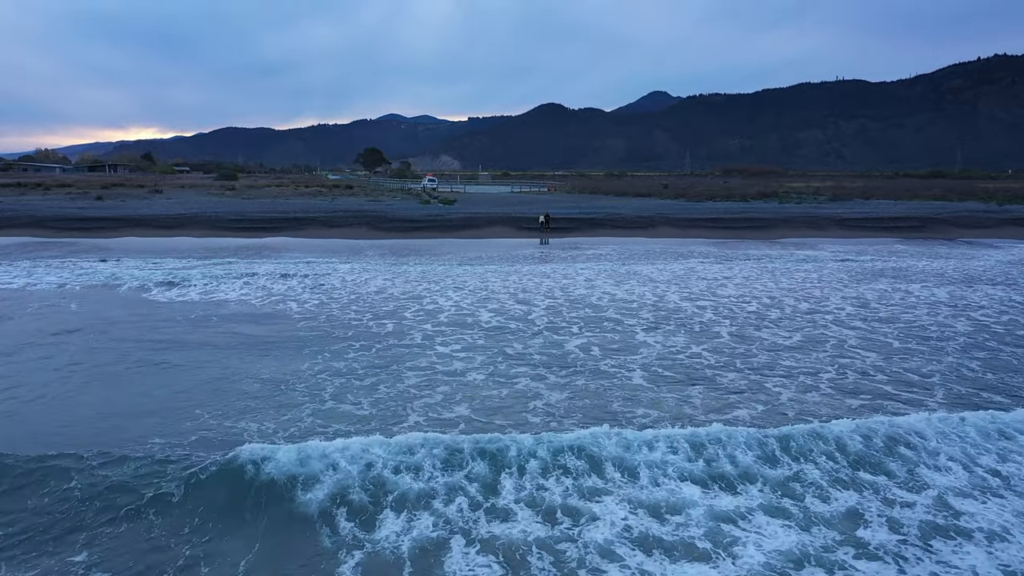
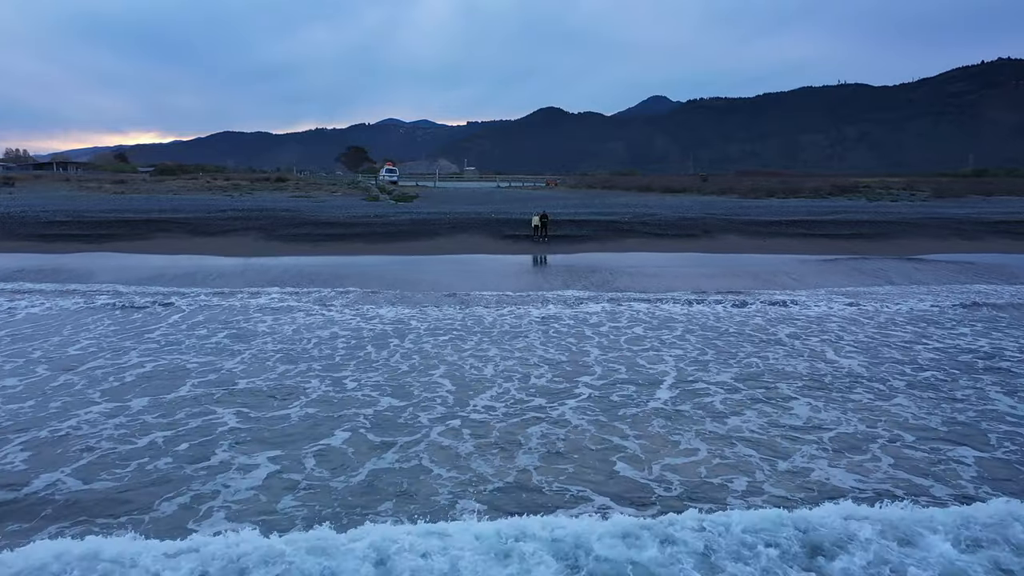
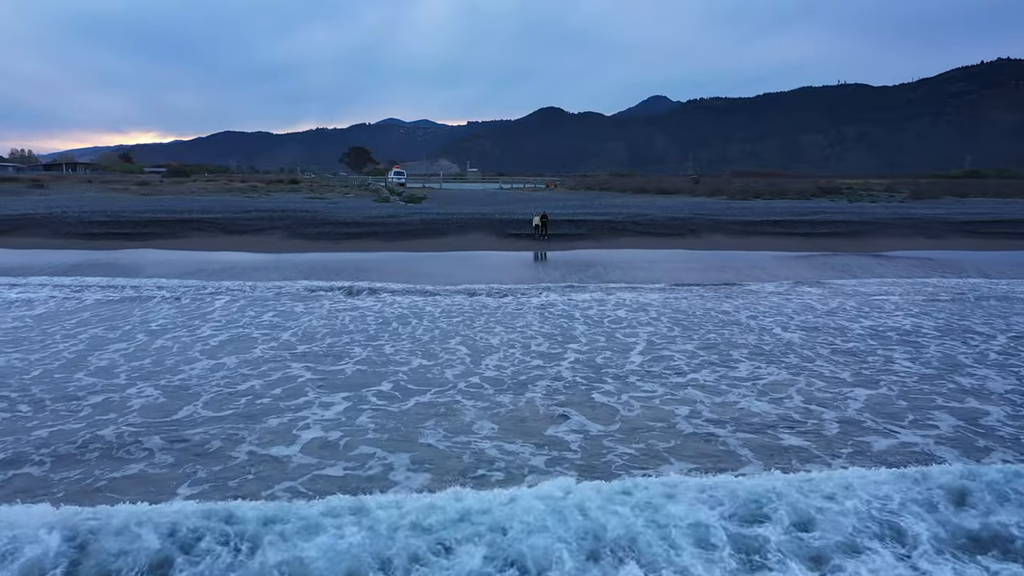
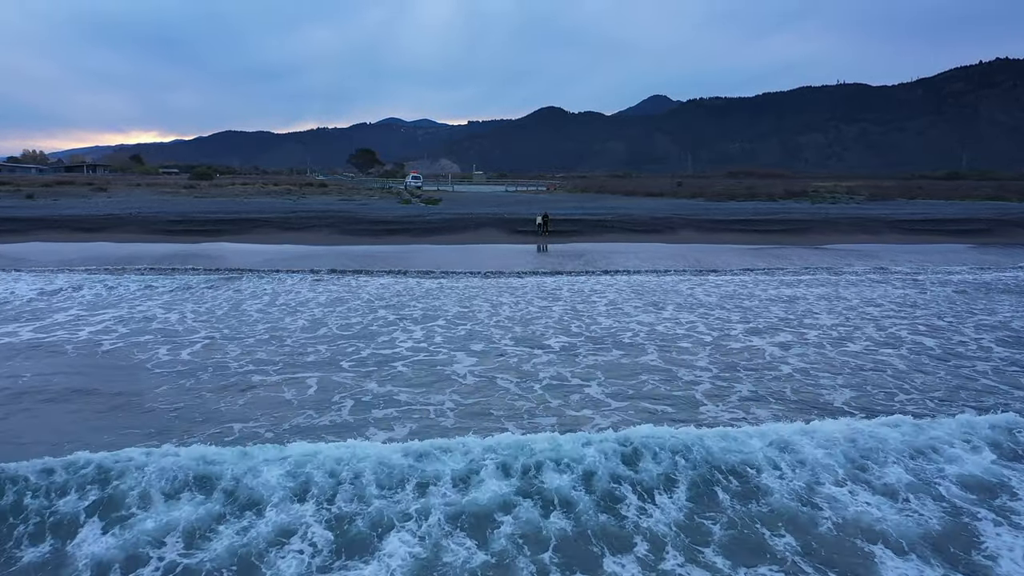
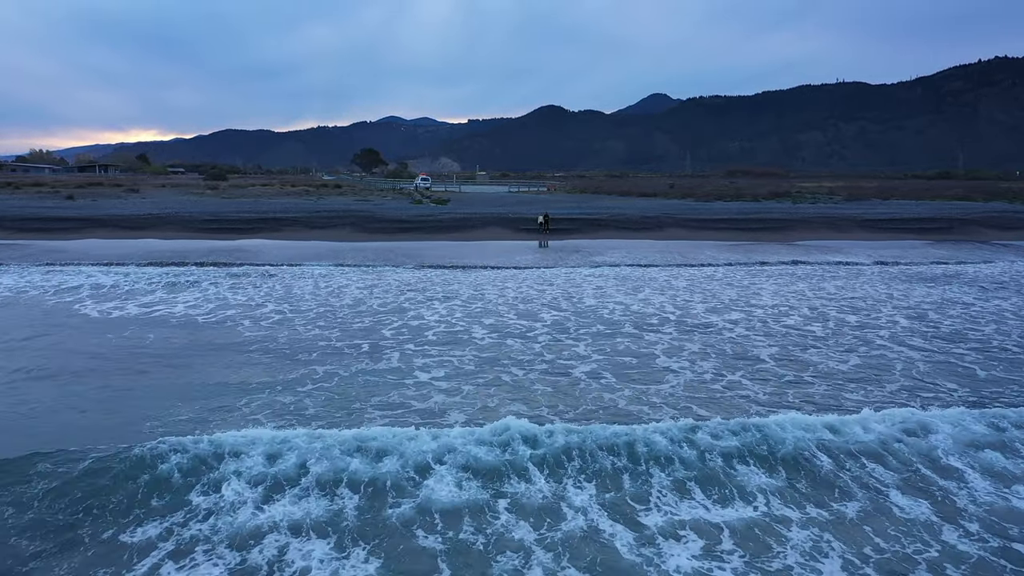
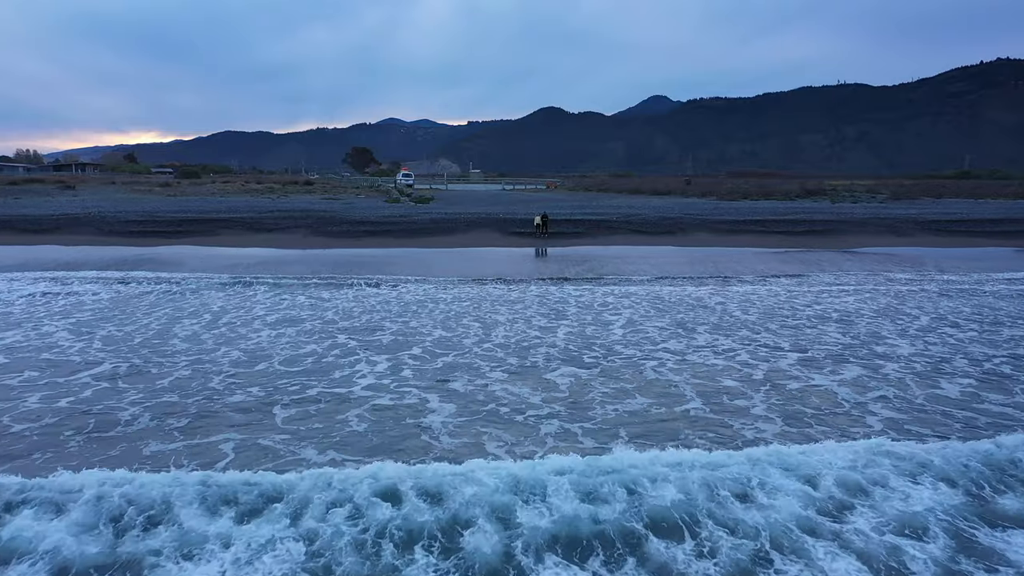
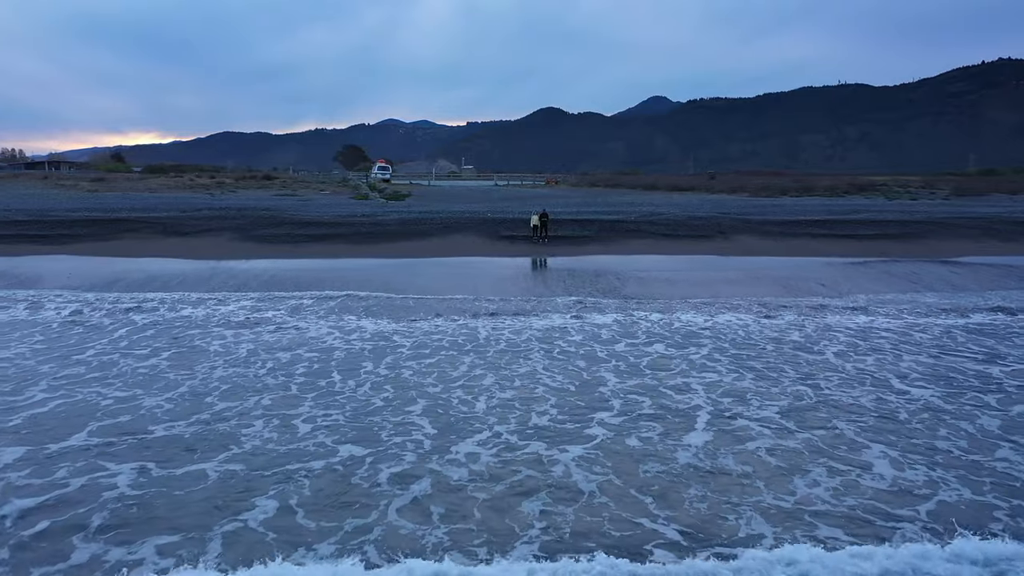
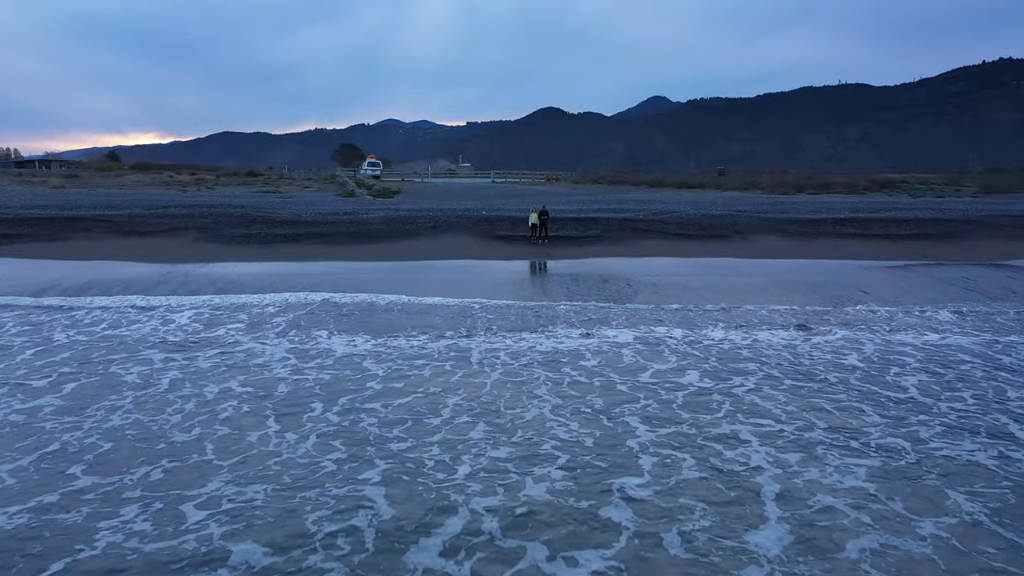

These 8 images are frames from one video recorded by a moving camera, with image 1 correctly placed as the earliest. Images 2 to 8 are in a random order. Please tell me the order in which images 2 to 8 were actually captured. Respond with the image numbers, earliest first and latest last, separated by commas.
5, 4, 6, 3, 2, 7, 8
